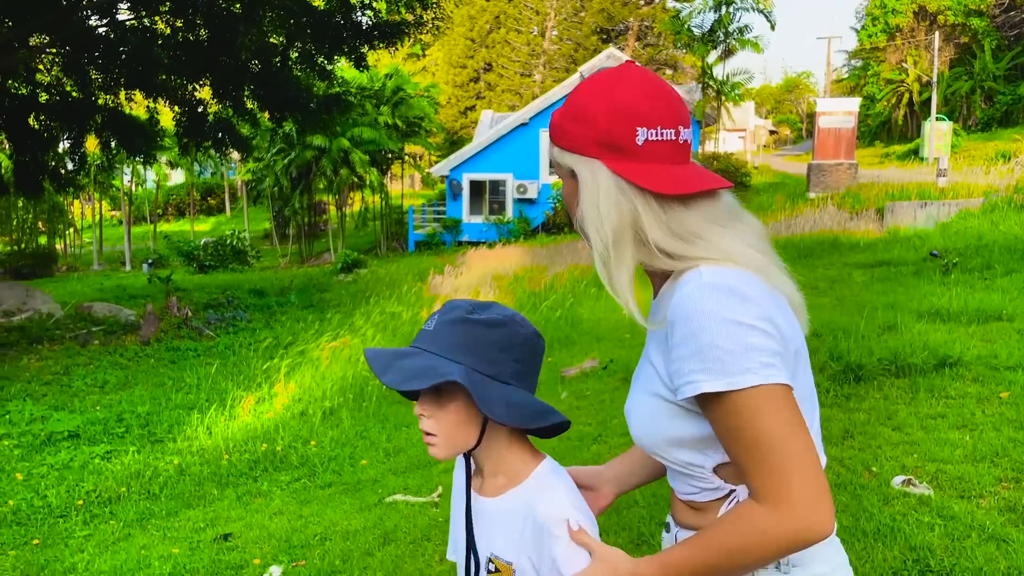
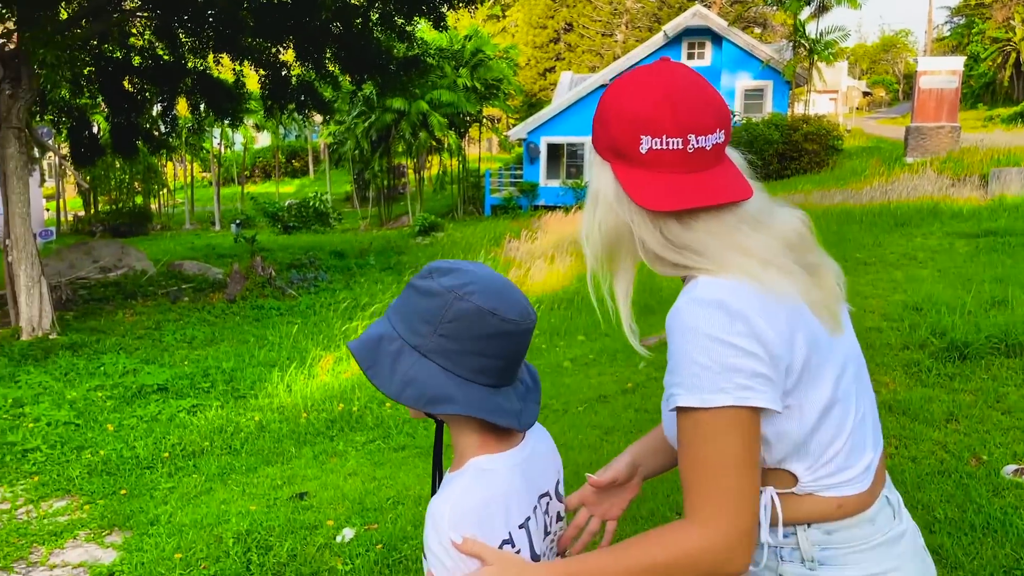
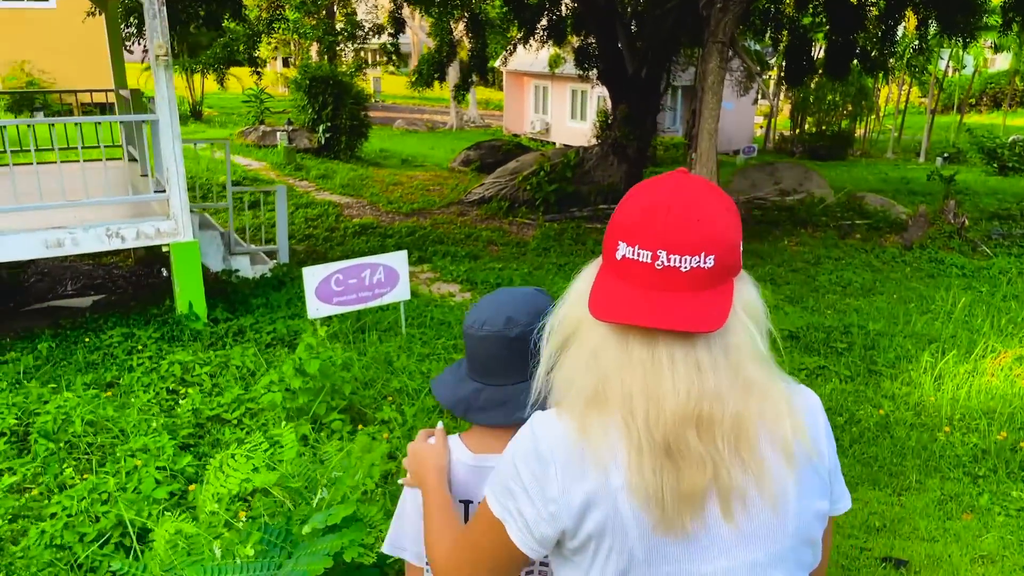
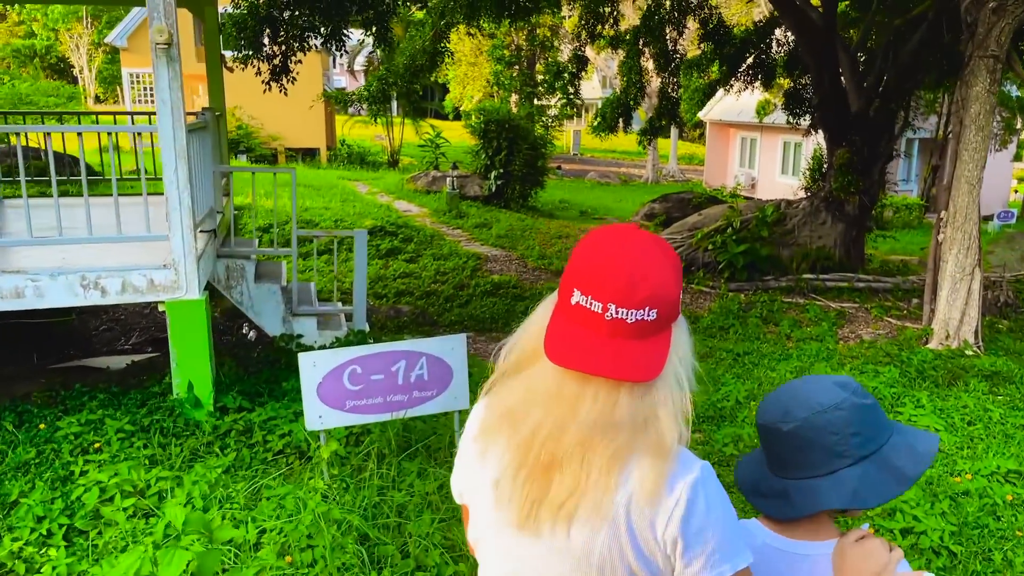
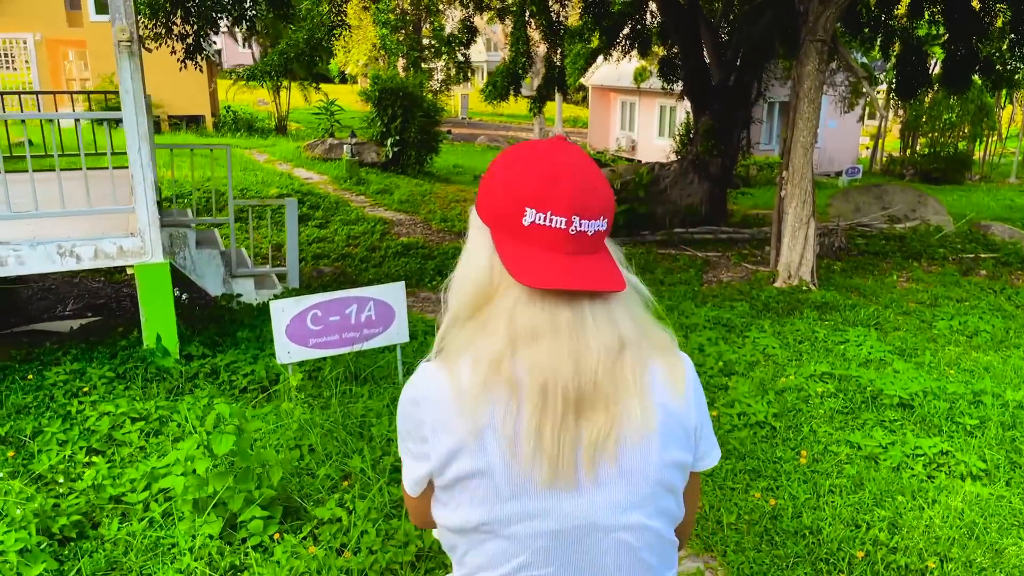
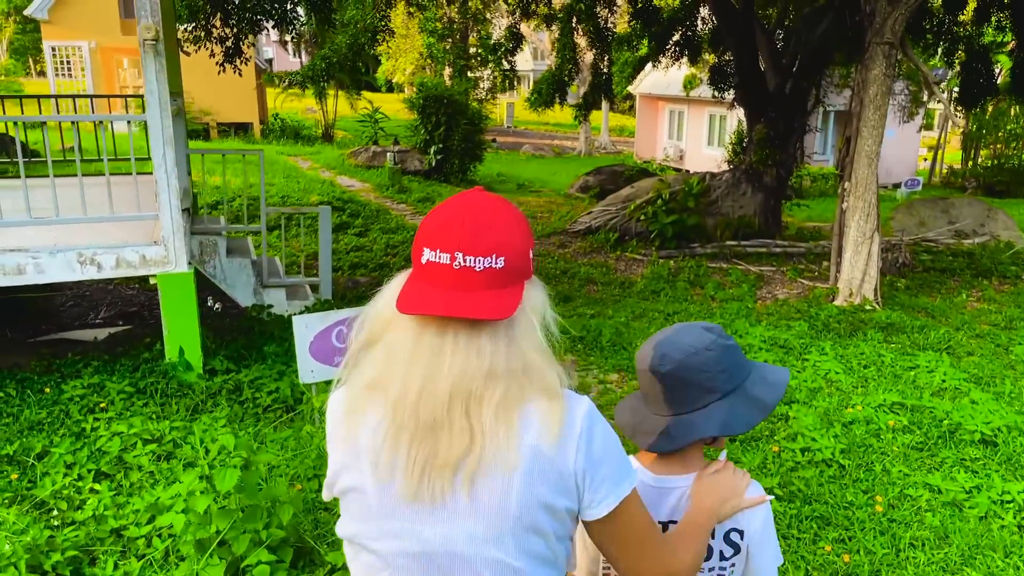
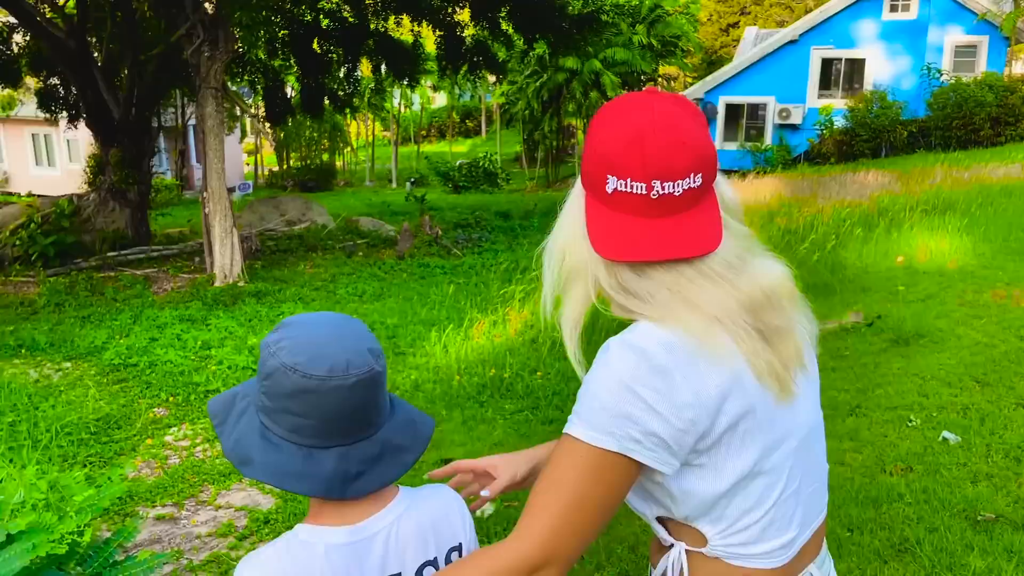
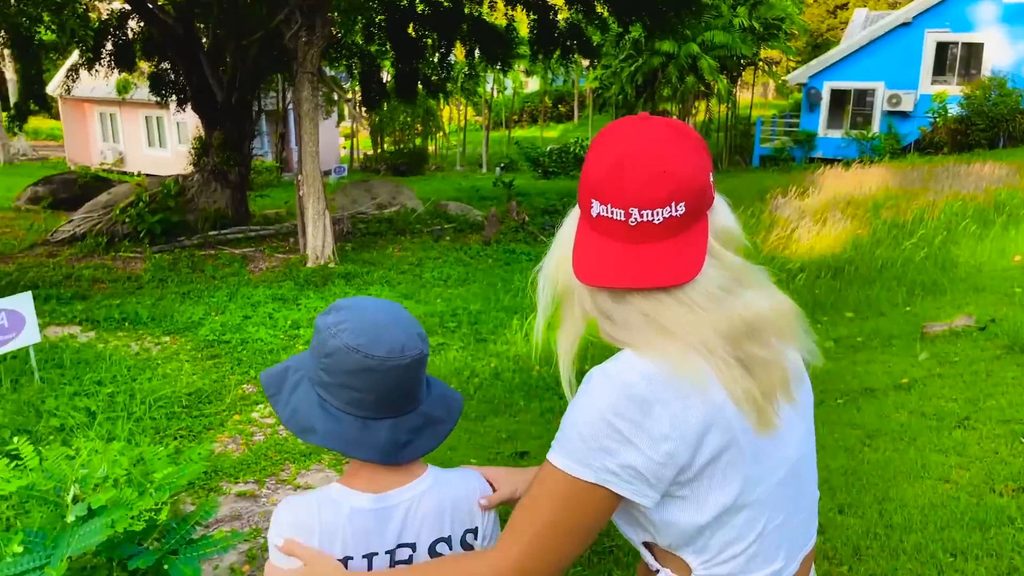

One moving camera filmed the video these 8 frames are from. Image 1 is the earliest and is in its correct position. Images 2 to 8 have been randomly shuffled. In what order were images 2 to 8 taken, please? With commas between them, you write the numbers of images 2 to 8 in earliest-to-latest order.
2, 7, 8, 3, 5, 6, 4
